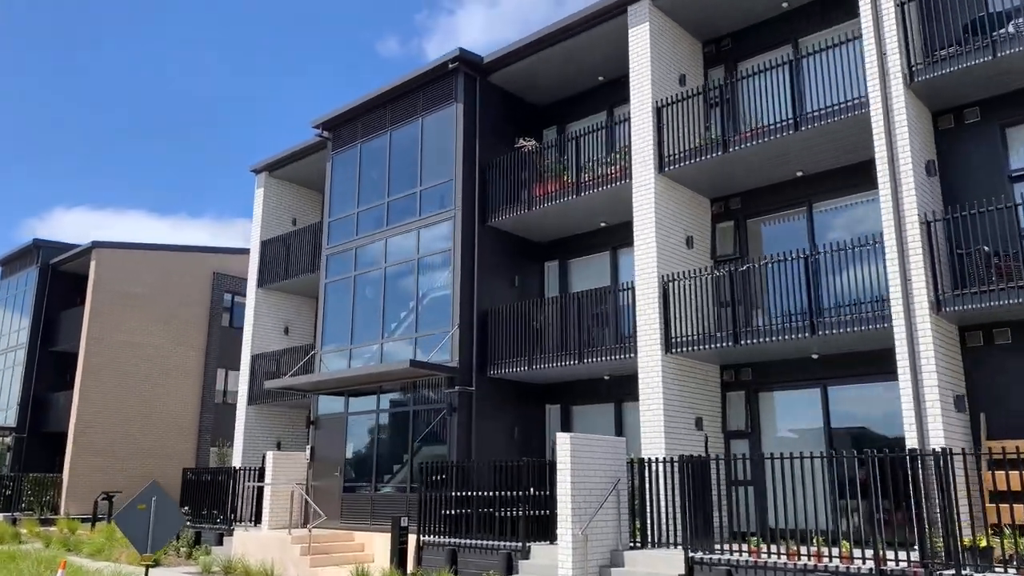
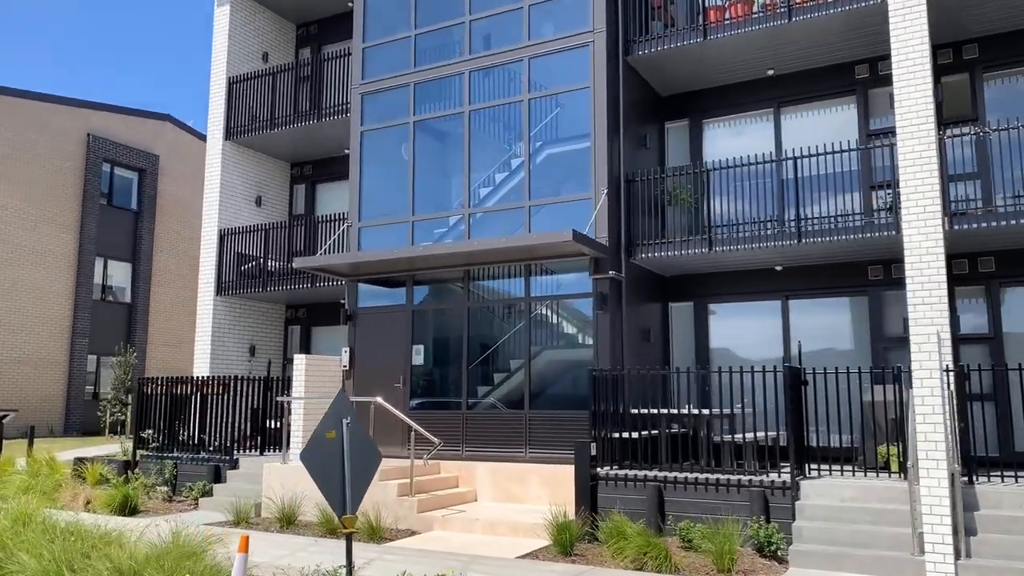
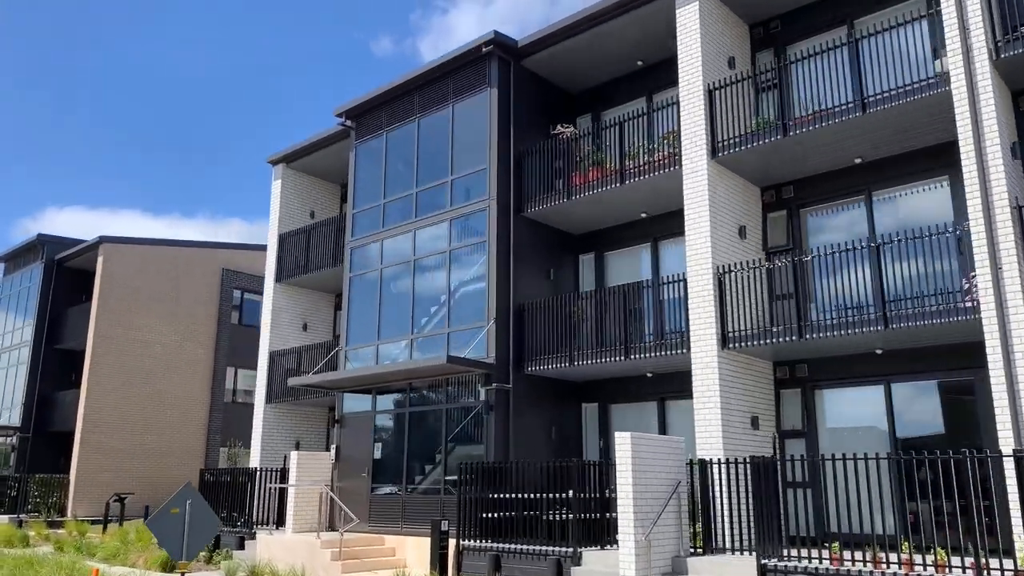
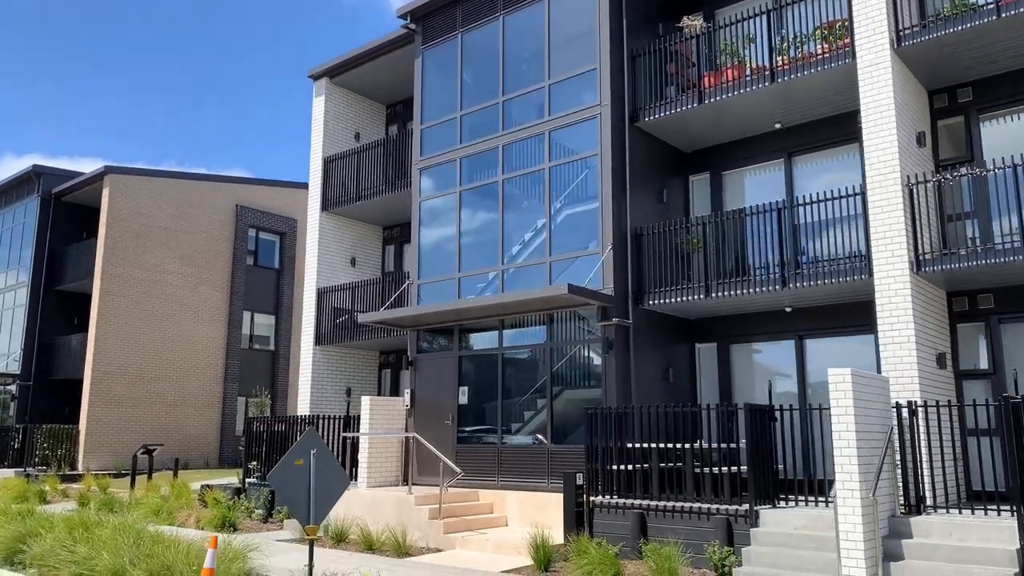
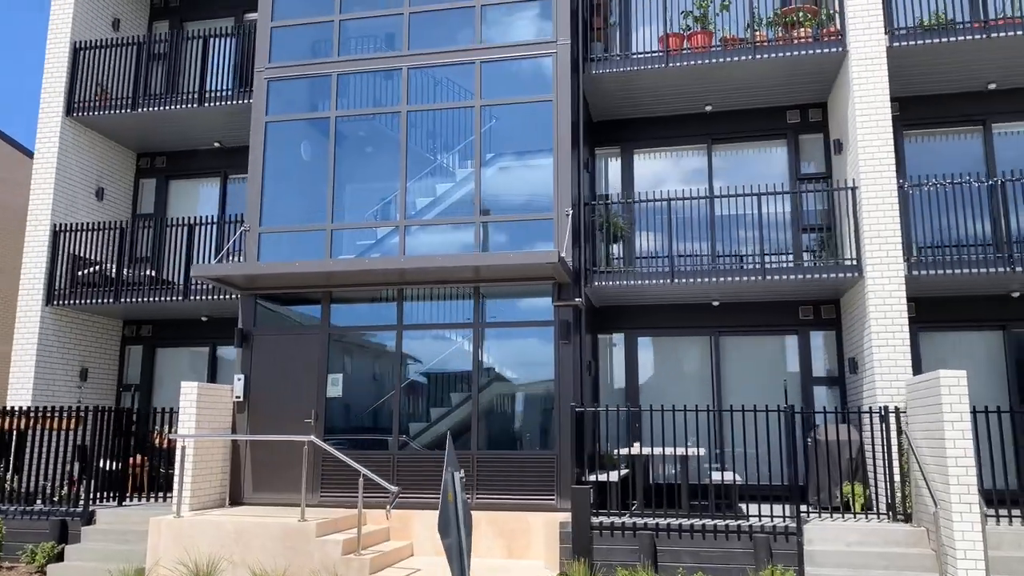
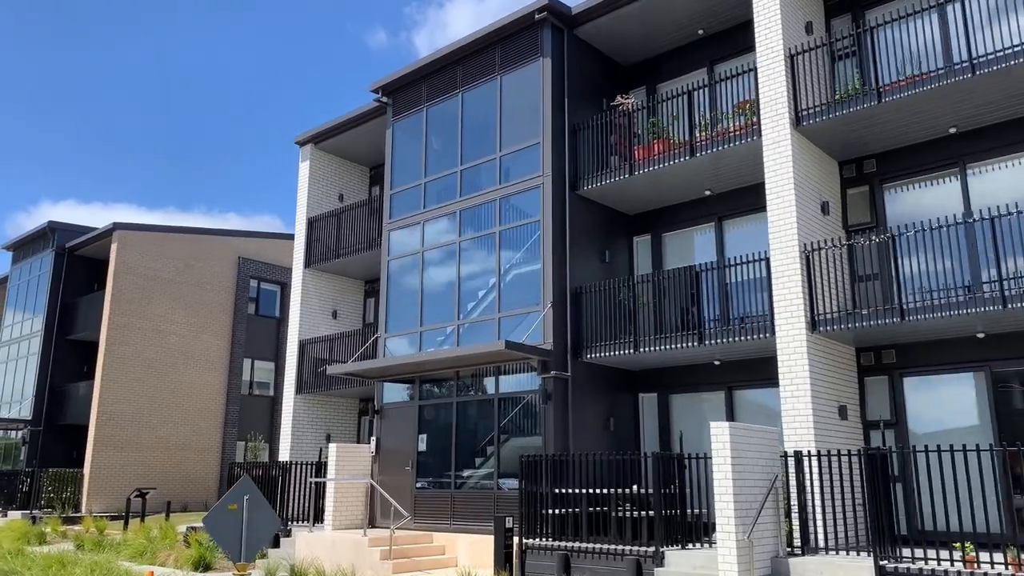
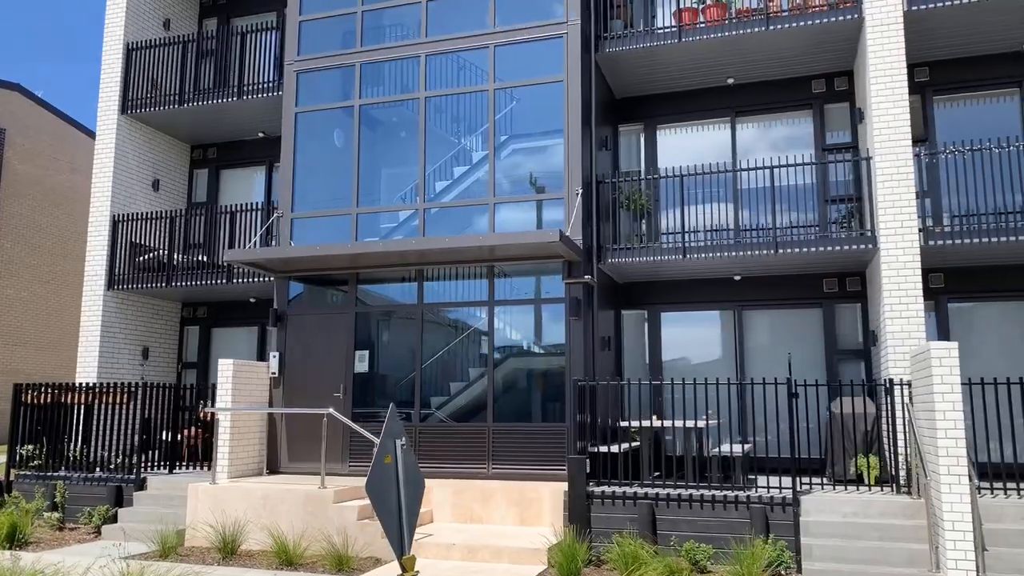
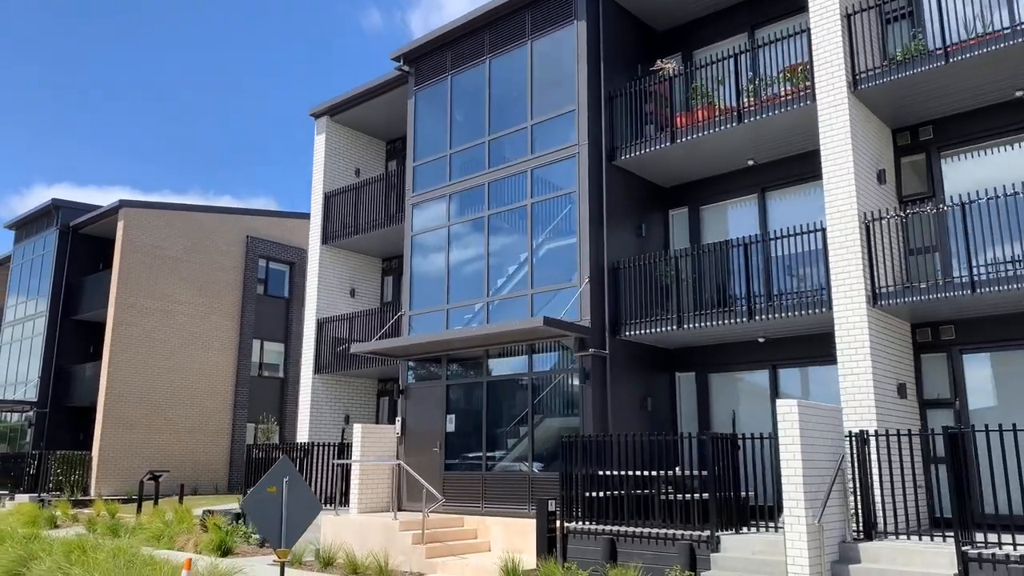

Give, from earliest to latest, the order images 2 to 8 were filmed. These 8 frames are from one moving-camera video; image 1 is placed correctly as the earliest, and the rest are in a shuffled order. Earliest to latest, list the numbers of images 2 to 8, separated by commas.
3, 6, 8, 4, 2, 7, 5
